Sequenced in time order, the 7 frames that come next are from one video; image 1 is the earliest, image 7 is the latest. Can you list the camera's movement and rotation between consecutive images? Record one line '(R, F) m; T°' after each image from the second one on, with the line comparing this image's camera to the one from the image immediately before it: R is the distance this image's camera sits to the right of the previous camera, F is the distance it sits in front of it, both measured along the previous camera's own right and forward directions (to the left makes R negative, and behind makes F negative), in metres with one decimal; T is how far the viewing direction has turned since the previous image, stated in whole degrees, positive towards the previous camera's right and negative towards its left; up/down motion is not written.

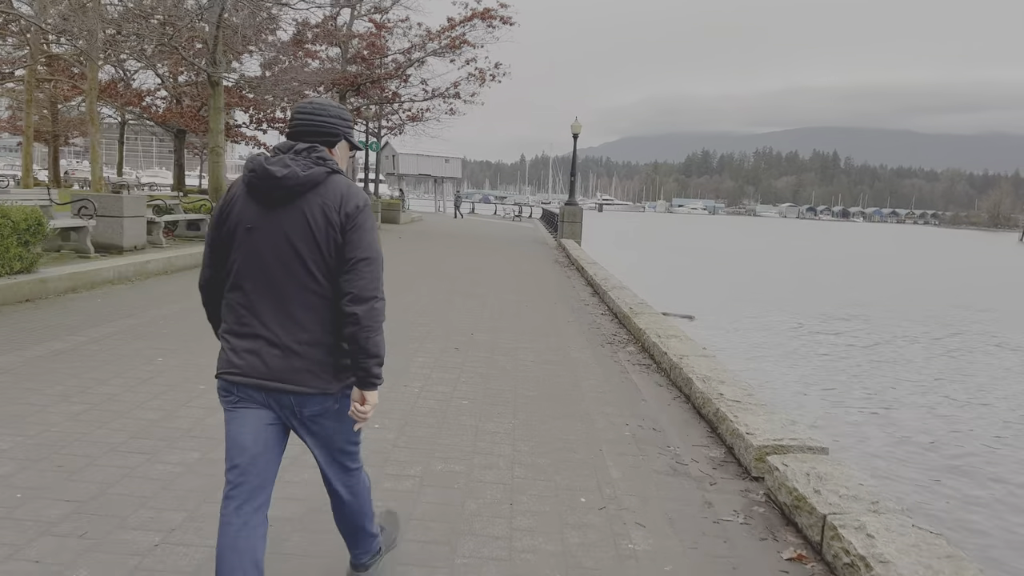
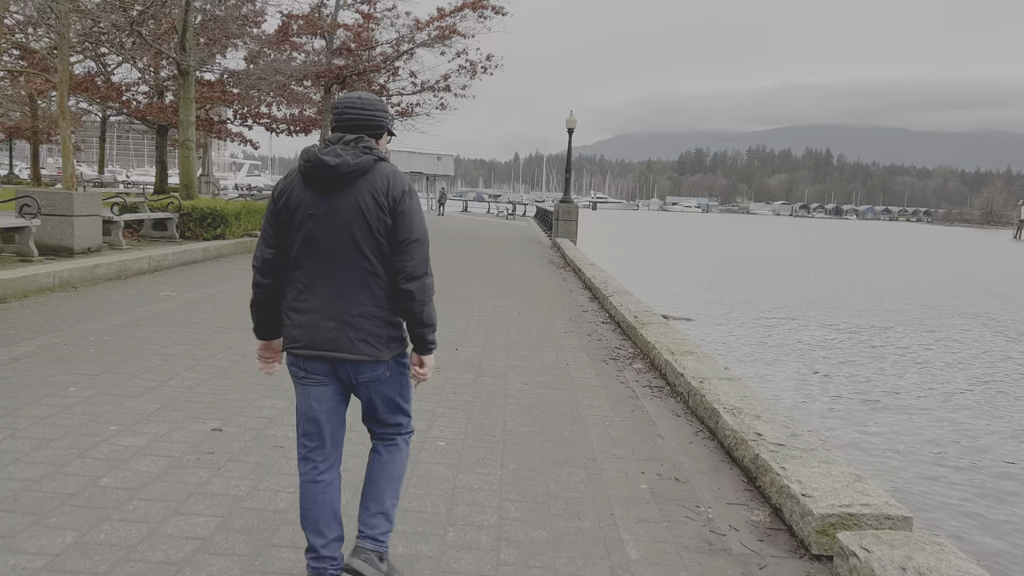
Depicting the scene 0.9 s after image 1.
(0.0, +1.1) m; 0°
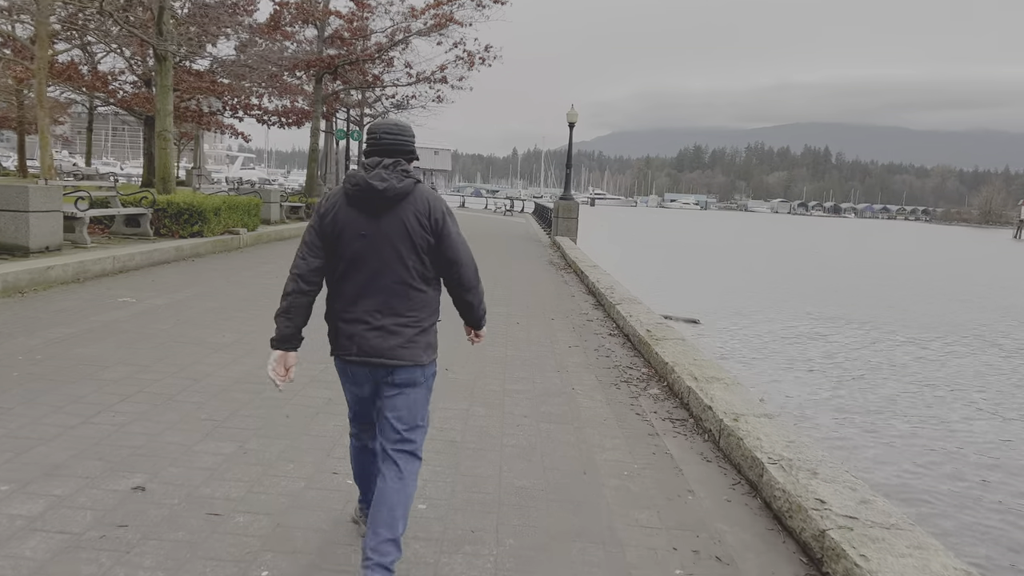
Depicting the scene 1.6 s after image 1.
(0.0, +0.9) m; 0°
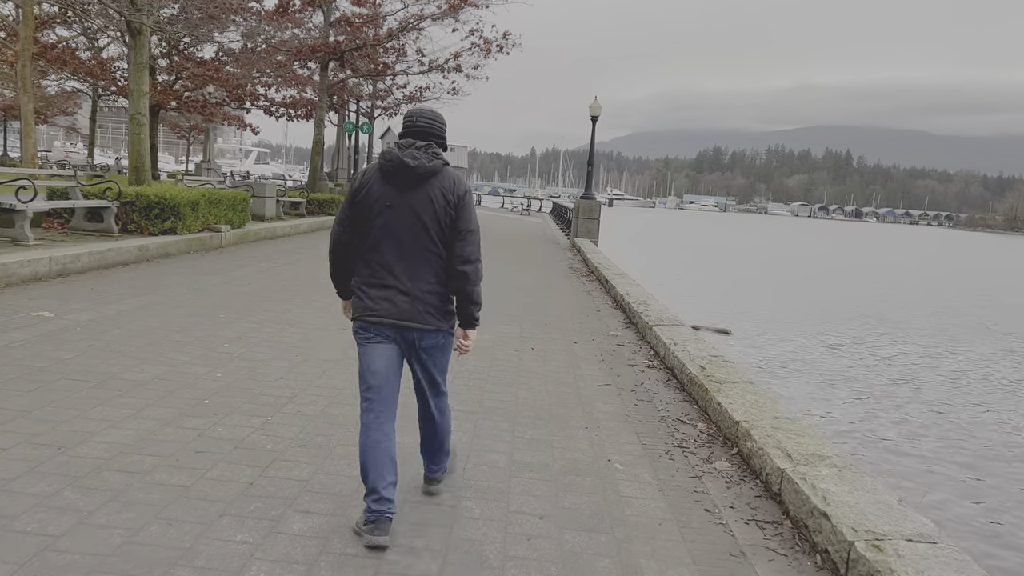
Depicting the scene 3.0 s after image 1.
(0.0, +1.8) m; -1°
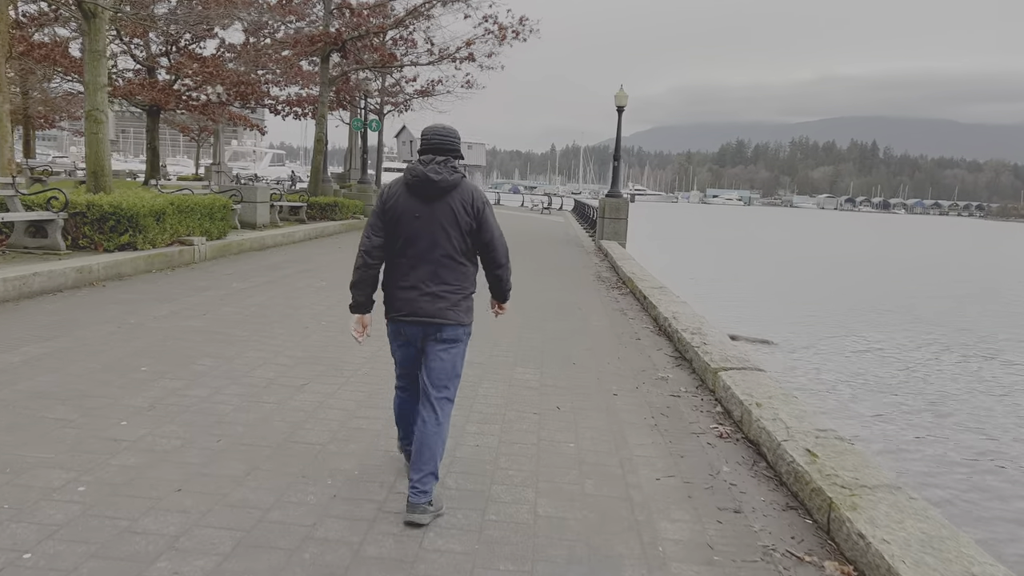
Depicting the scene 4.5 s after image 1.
(0.0, +1.9) m; -2°
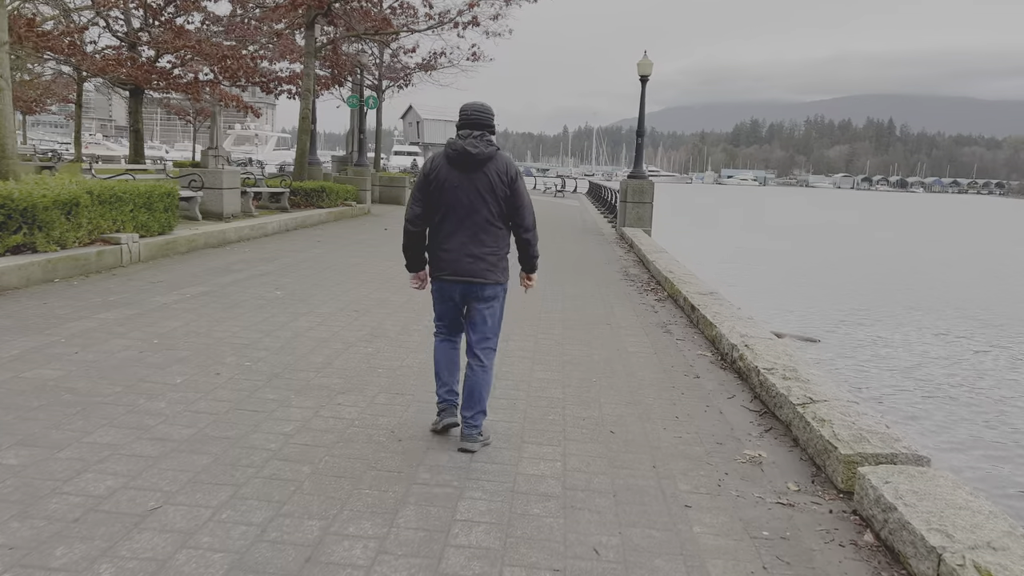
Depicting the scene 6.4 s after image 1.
(0.0, +2.4) m; -1°
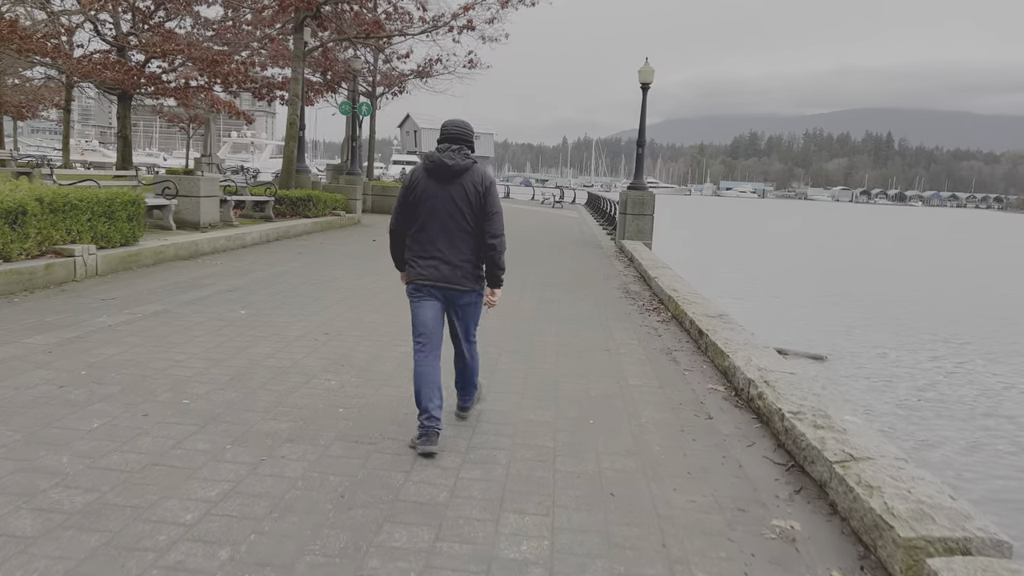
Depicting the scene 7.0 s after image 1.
(+0.1, +0.8) m; 0°
